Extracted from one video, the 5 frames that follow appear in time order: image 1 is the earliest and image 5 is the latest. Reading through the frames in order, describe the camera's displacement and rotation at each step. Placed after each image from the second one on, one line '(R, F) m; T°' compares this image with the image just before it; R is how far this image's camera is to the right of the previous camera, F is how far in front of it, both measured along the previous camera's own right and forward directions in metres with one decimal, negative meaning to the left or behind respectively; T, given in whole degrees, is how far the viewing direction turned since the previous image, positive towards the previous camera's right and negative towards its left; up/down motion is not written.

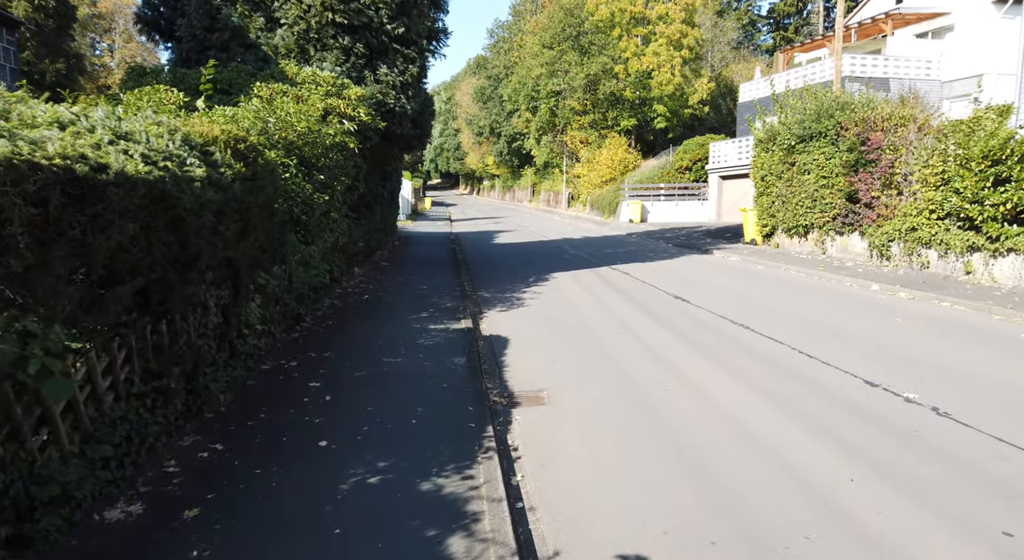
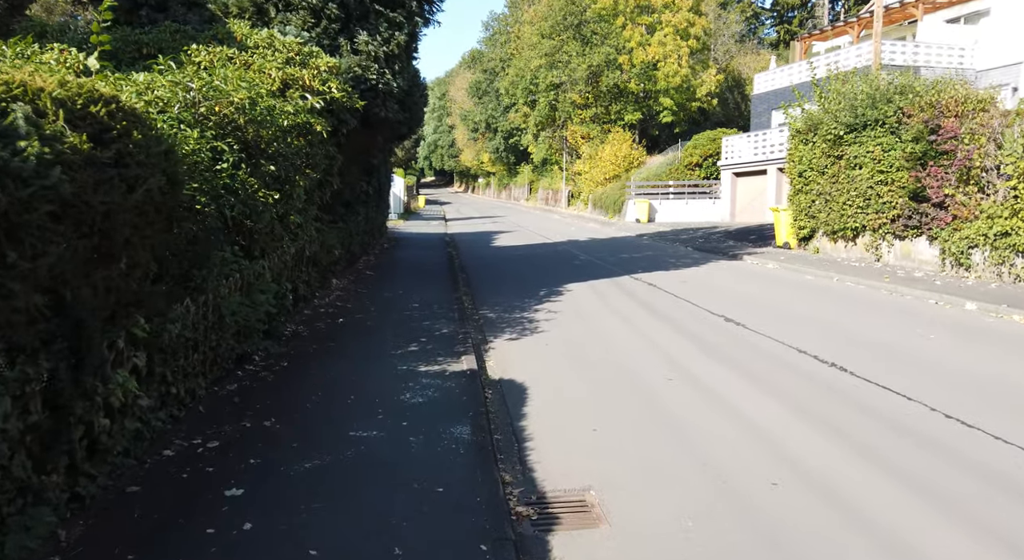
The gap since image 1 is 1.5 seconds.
(-0.2, +2.4) m; 0°
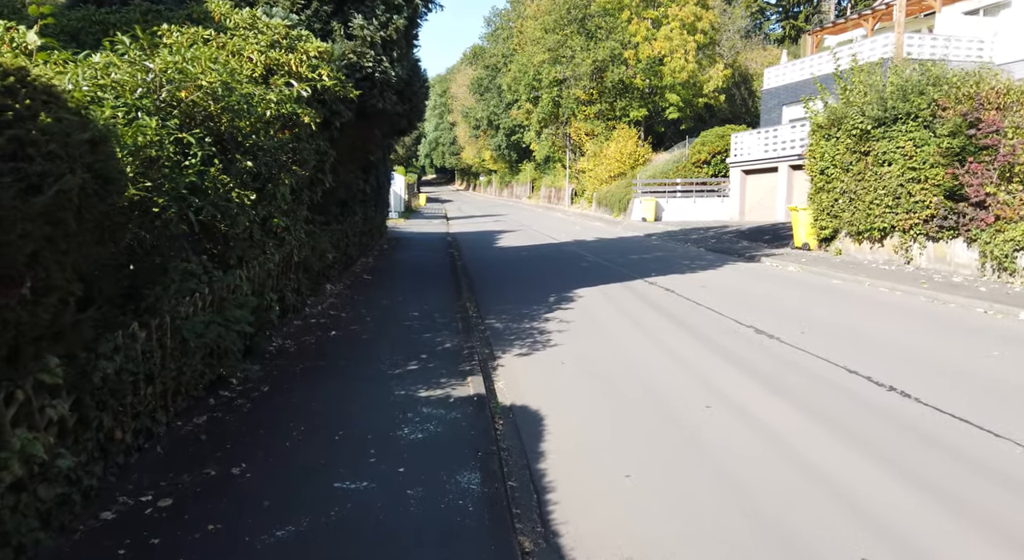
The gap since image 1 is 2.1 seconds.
(-0.1, +0.9) m; 0°
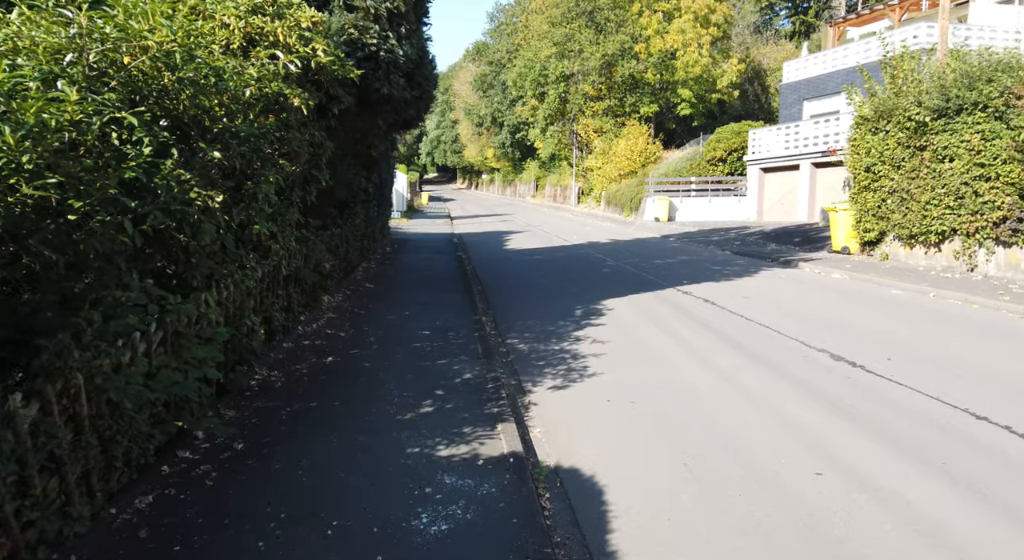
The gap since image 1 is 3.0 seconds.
(-0.3, +1.4) m; 0°
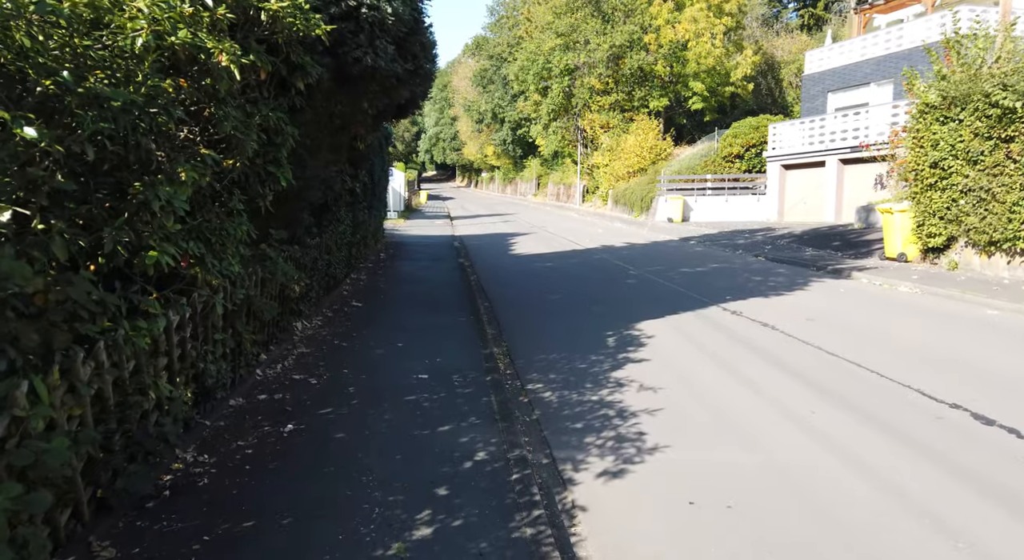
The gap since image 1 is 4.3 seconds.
(-0.2, +2.0) m; 0°
